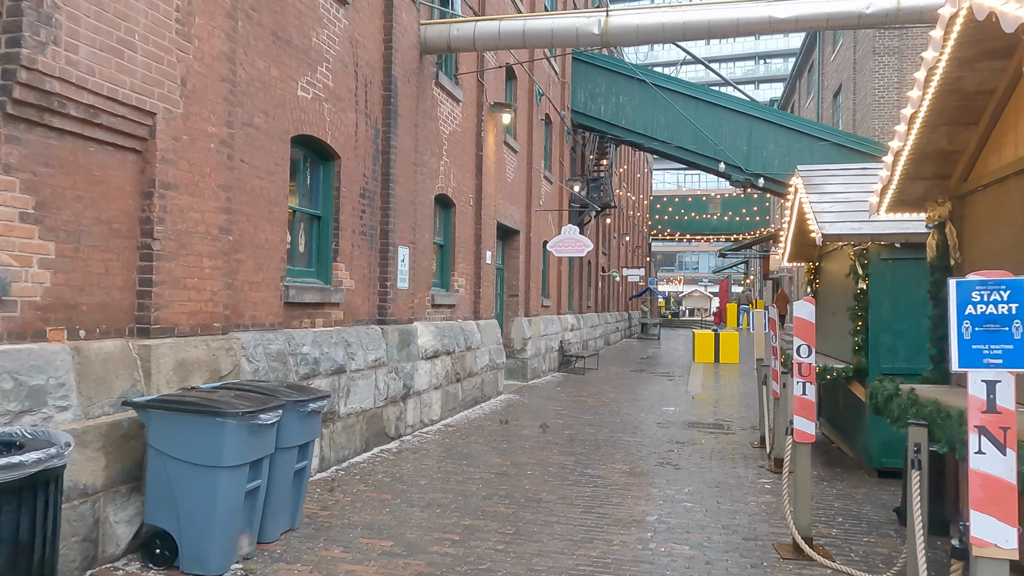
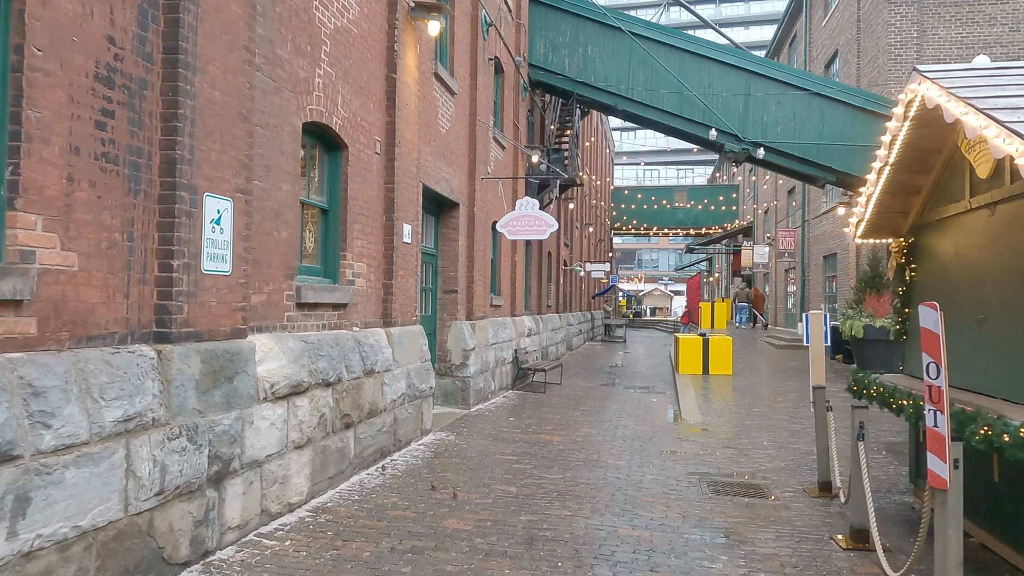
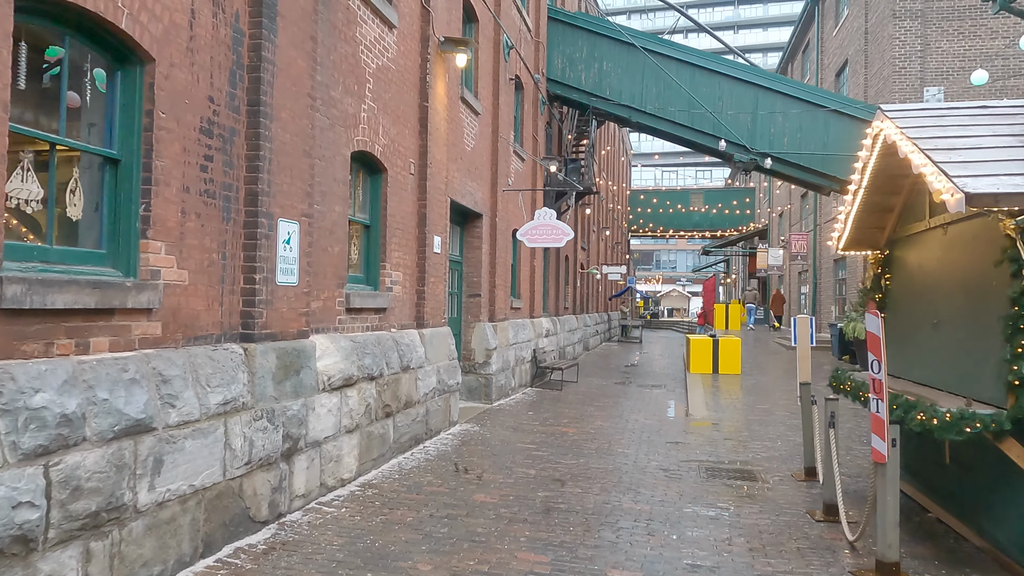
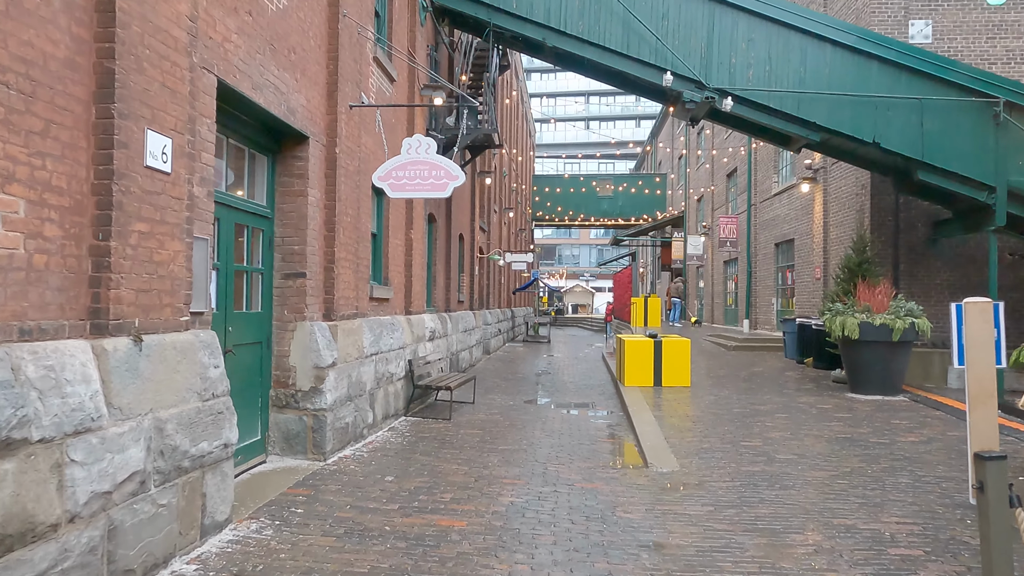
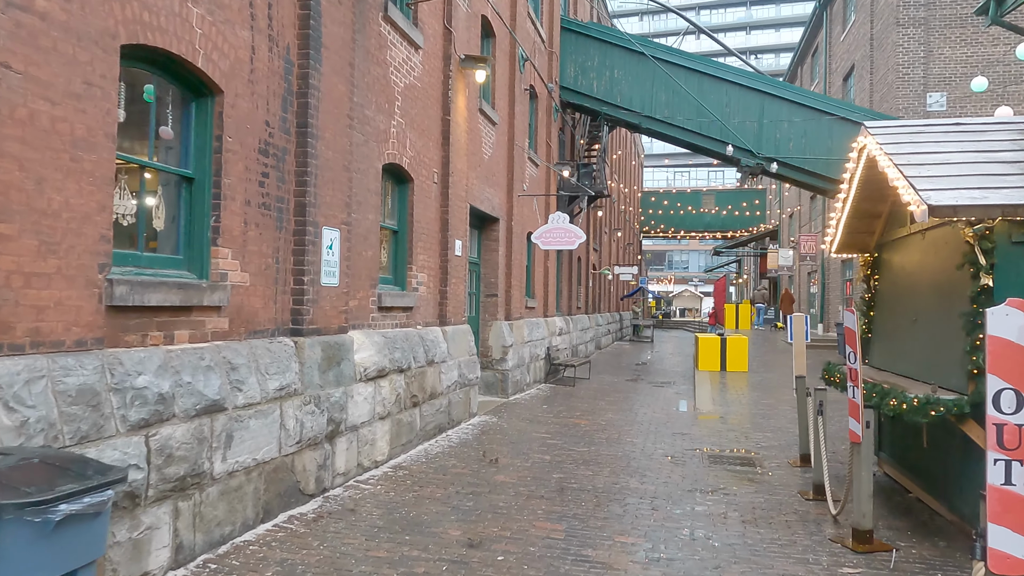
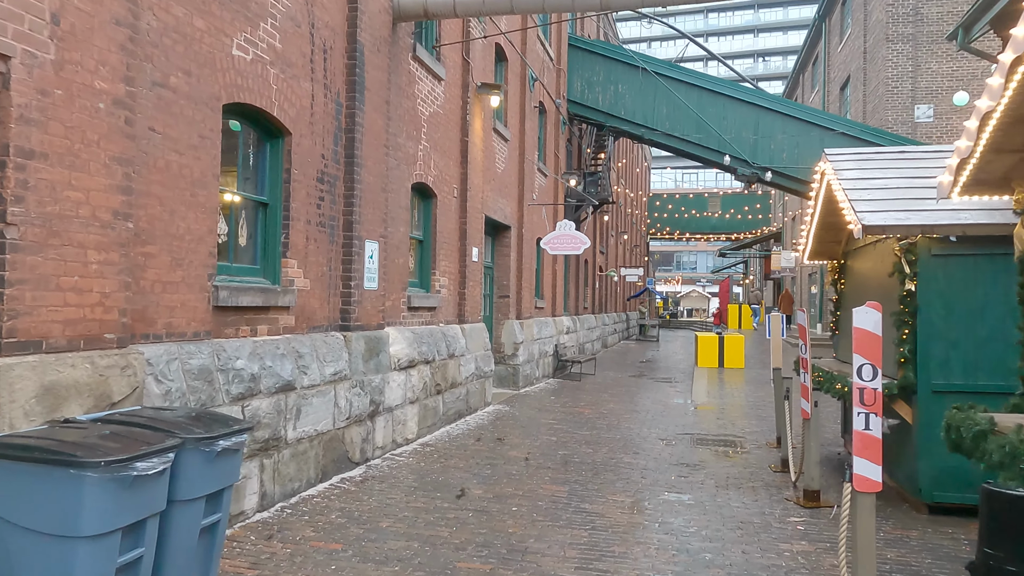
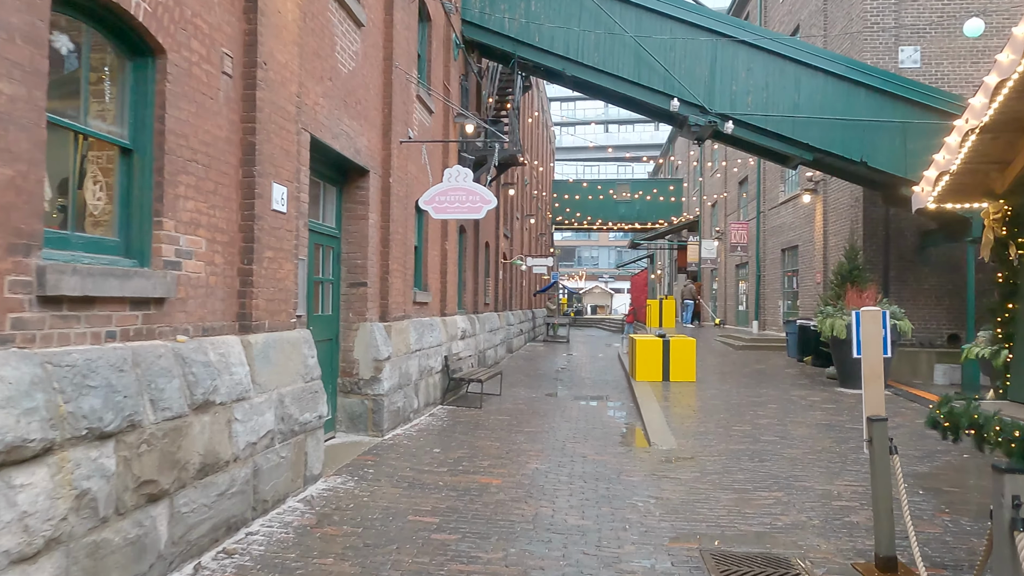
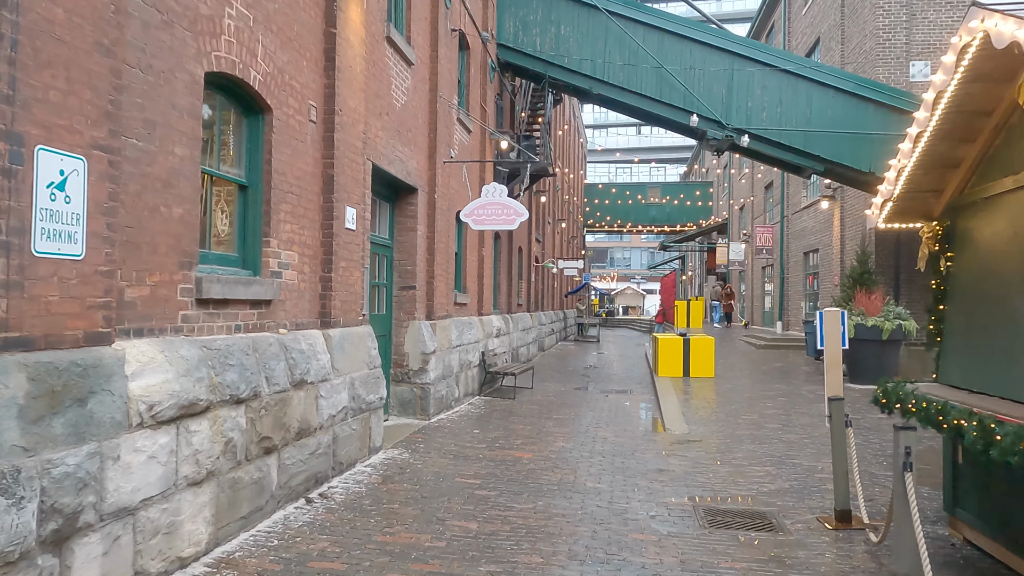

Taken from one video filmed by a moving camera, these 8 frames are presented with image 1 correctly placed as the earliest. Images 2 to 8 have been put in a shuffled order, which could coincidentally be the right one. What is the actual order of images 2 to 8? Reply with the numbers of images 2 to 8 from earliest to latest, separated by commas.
6, 5, 3, 2, 8, 7, 4
